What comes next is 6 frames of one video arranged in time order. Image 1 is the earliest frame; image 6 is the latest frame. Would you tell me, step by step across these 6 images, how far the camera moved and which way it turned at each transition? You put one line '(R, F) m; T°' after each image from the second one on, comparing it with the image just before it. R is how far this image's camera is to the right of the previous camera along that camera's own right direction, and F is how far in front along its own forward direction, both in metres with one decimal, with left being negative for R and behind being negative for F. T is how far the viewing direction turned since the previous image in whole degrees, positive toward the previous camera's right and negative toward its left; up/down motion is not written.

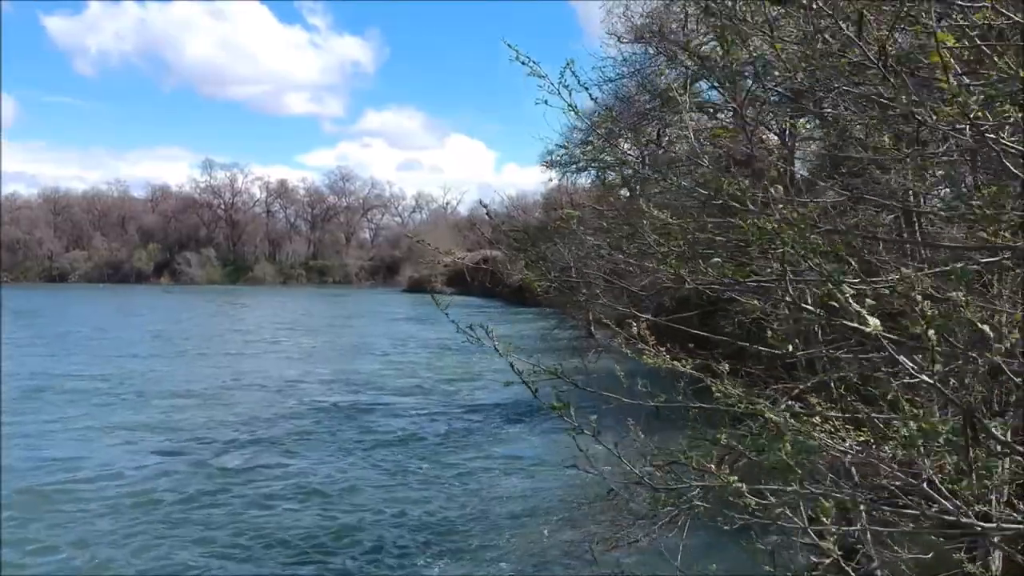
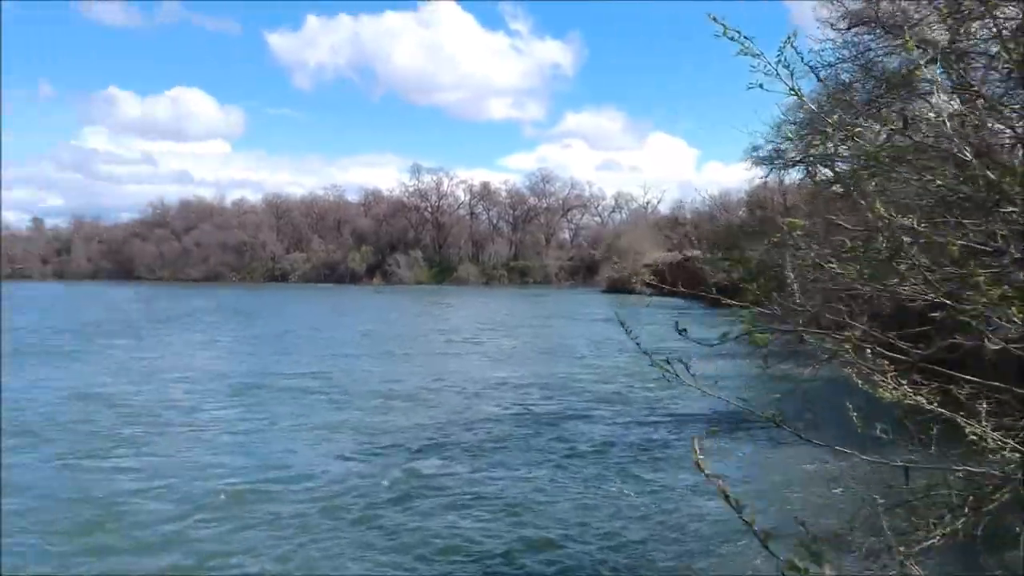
(-0.1, +0.4) m; -14°
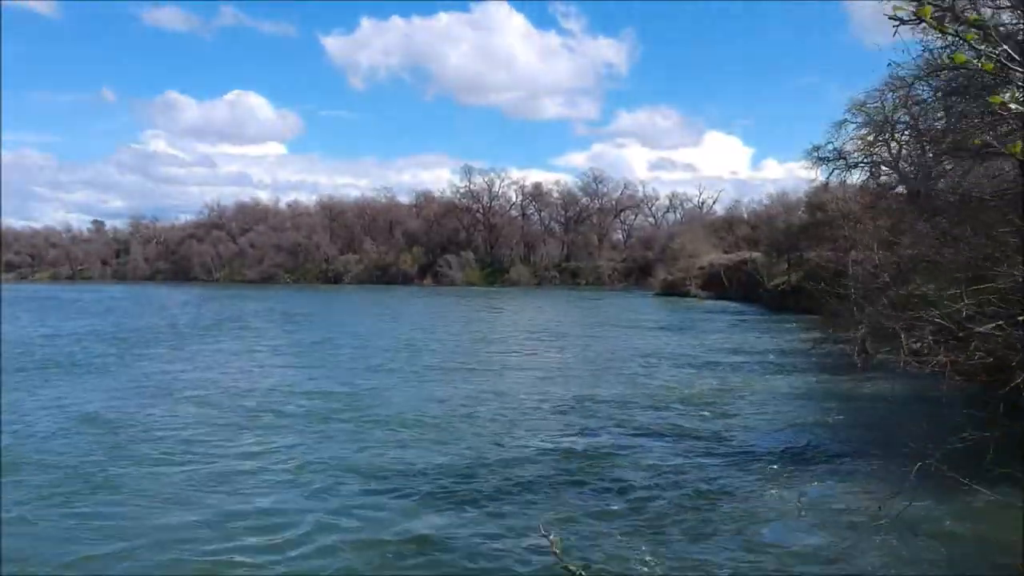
(+0.1, +0.5) m; -4°
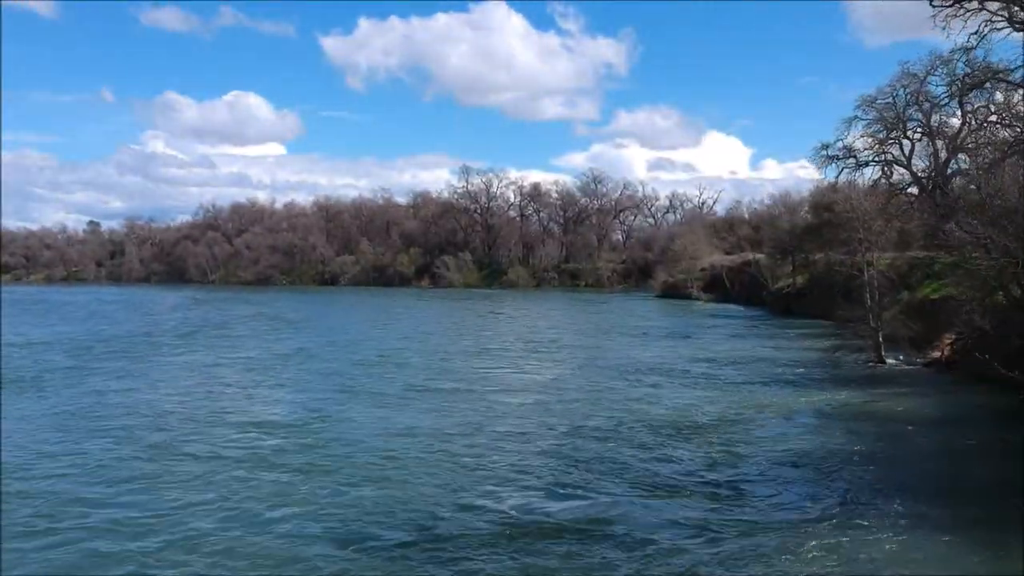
(+0.1, +0.7) m; 0°
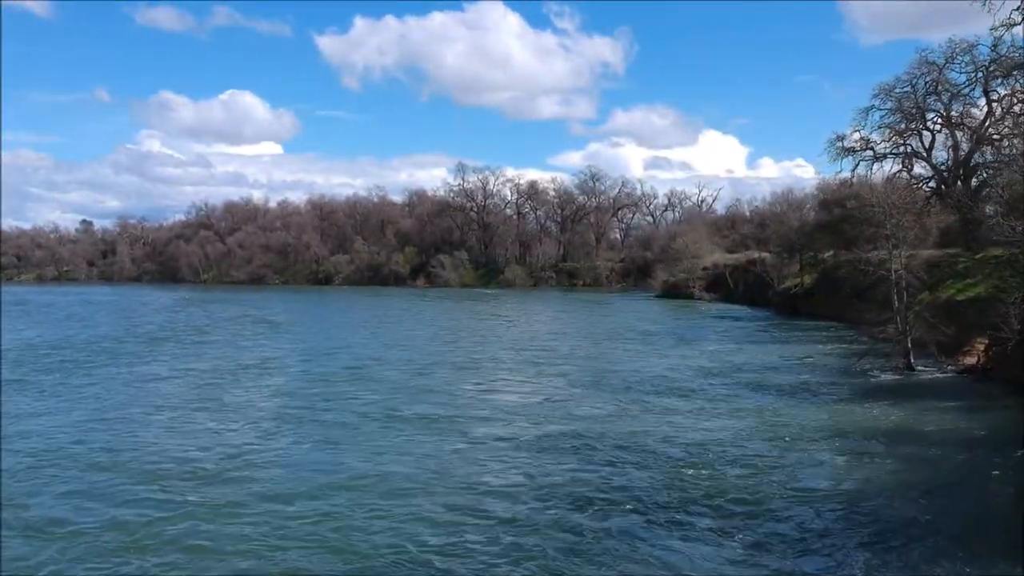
(0.0, +0.8) m; 0°
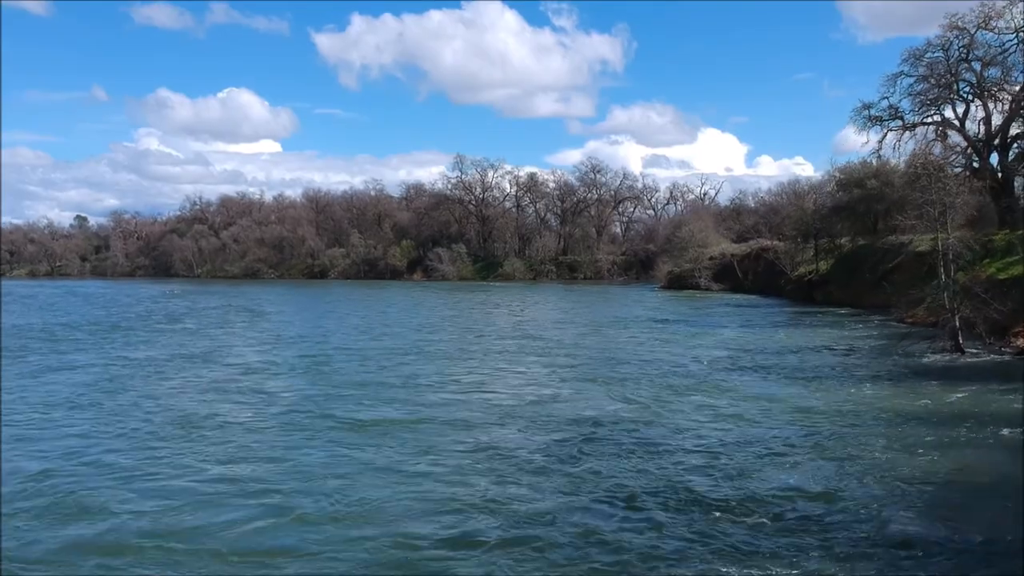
(-0.1, +1.0) m; 0°
